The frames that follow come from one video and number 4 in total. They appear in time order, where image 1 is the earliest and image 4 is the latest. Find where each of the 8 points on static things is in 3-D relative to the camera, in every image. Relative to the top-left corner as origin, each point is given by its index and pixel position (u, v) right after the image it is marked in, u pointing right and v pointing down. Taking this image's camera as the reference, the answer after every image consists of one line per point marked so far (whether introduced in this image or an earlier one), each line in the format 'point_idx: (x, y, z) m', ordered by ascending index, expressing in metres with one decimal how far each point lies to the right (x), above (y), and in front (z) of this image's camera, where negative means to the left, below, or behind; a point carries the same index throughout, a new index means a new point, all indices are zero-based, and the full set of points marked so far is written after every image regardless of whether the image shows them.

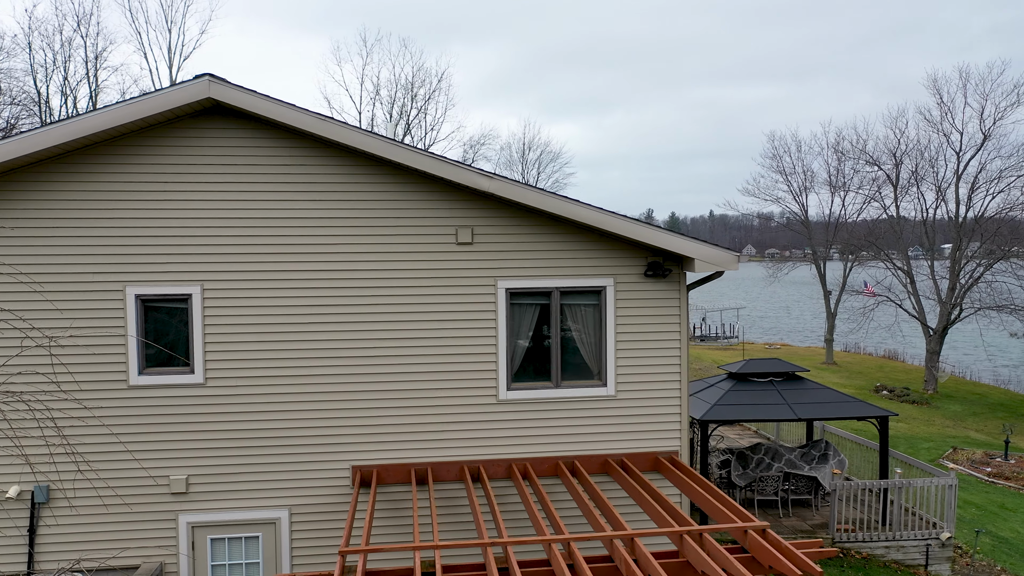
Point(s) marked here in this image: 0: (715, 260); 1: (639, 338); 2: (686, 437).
0: (+2.5, +0.3, +7.8) m
1: (+1.6, -0.6, +8.1) m
2: (+2.3, -2.0, +8.3) m
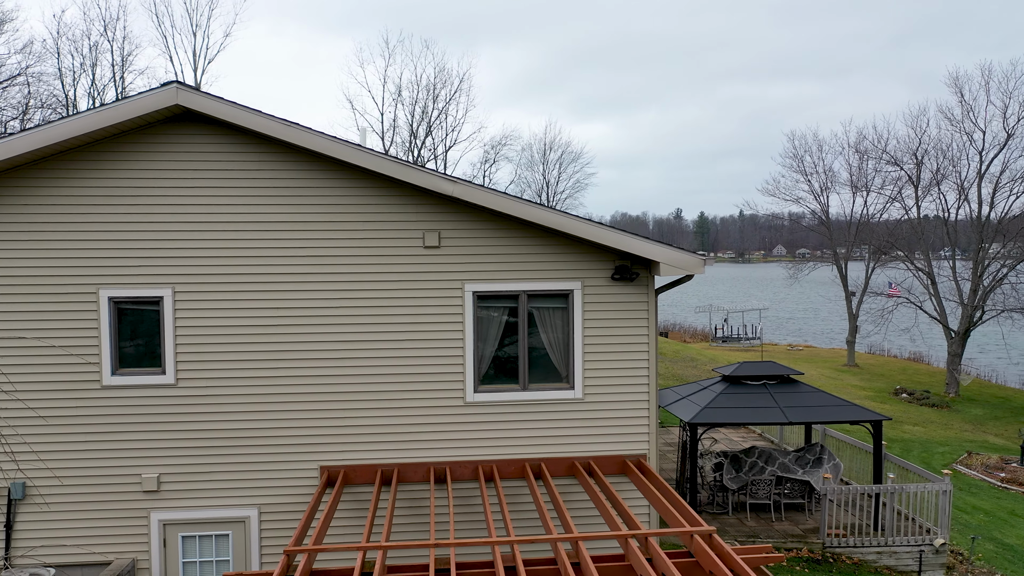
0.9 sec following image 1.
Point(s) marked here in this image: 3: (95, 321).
0: (+2.1, +0.3, +7.8) m
1: (+1.2, -0.7, +8.1) m
2: (+1.9, -2.0, +8.3) m
3: (-5.1, -0.4, +7.6) m
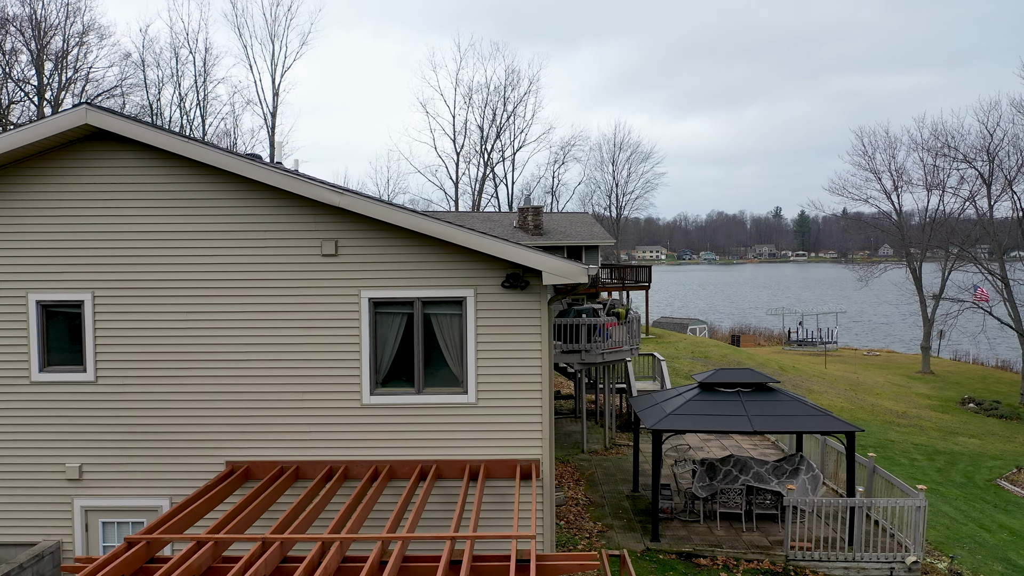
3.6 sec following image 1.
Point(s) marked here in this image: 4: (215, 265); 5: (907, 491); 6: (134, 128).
0: (+0.6, +0.2, +7.9) m
1: (-0.2, -0.8, +8.3) m
2: (+0.5, -2.1, +8.4) m
3: (-6.5, -0.5, +8.3) m
4: (-3.9, +0.3, +8.4) m
5: (+8.9, -4.6, +14.0) m
6: (-4.8, +2.0, +7.9) m
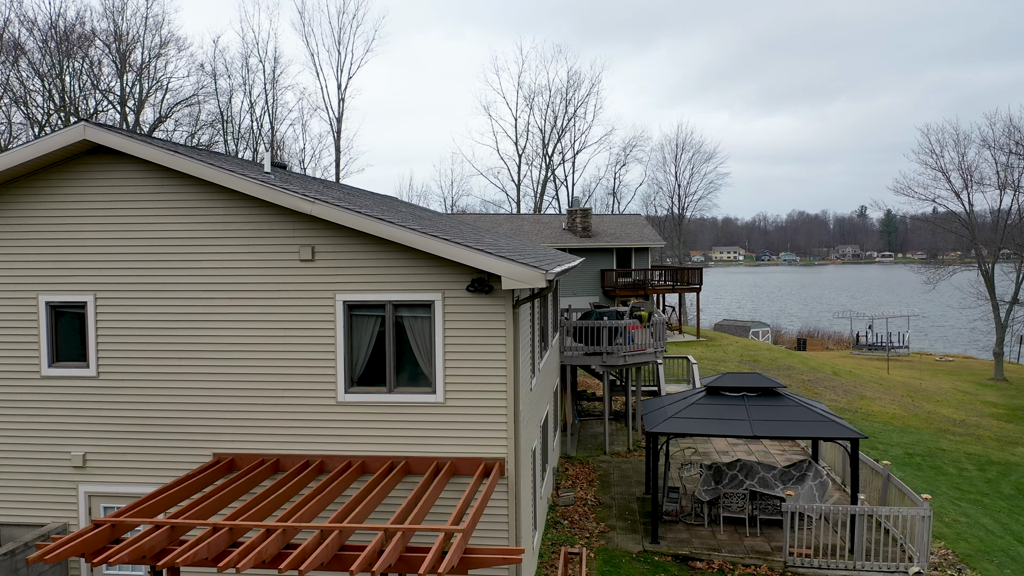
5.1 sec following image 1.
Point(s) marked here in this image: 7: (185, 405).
0: (+0.2, +0.1, +8.2) m
1: (-0.6, -0.8, +8.7) m
2: (0.0, -2.2, +8.7) m
3: (-6.9, -0.5, +9.1) m
4: (-4.3, +0.3, +9.0) m
5: (+8.8, -4.7, +13.7) m
6: (-5.2, +2.0, +8.6) m
7: (-5.0, -1.7, +9.1) m
